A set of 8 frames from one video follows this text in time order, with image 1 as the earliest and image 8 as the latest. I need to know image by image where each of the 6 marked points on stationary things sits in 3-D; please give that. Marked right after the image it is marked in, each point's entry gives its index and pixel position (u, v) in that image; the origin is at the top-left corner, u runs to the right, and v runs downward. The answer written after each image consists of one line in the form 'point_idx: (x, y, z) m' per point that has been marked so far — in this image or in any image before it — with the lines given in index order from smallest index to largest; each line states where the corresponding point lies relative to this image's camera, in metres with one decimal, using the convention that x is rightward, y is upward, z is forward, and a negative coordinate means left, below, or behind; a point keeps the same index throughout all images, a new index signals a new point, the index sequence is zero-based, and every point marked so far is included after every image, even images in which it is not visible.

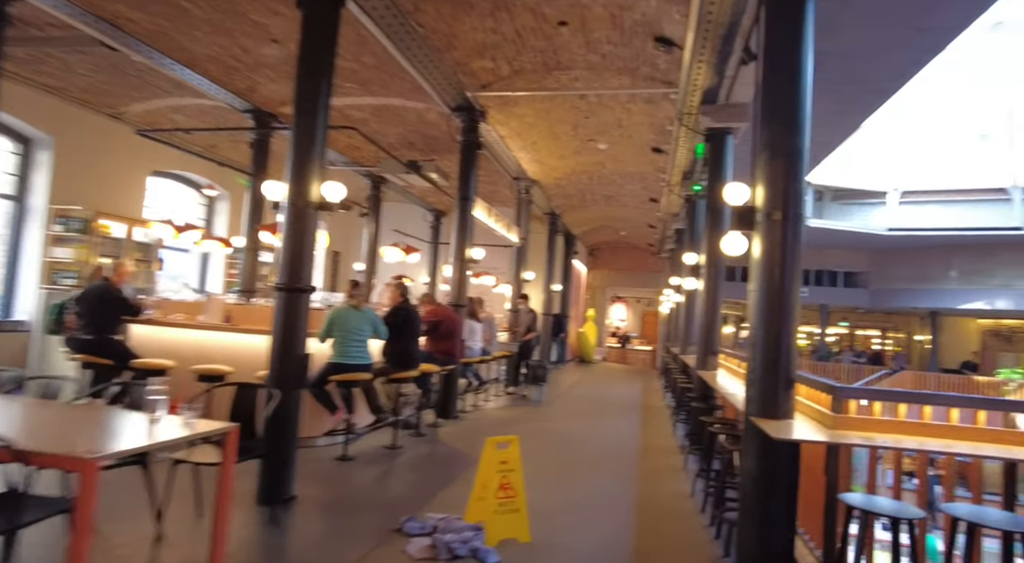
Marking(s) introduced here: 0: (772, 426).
0: (+1.3, -0.7, +3.0) m
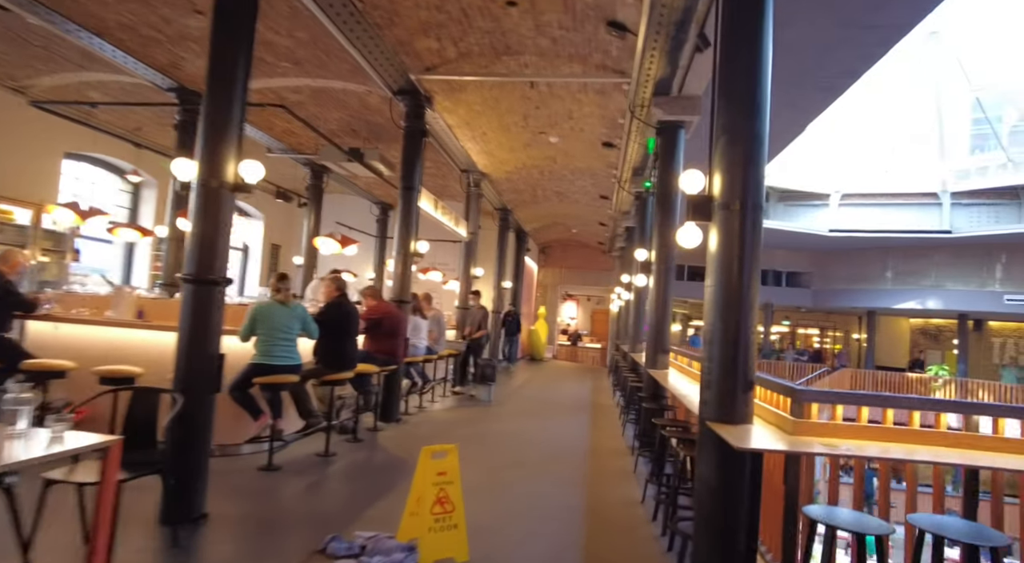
0: (+1.0, -0.7, +2.8) m
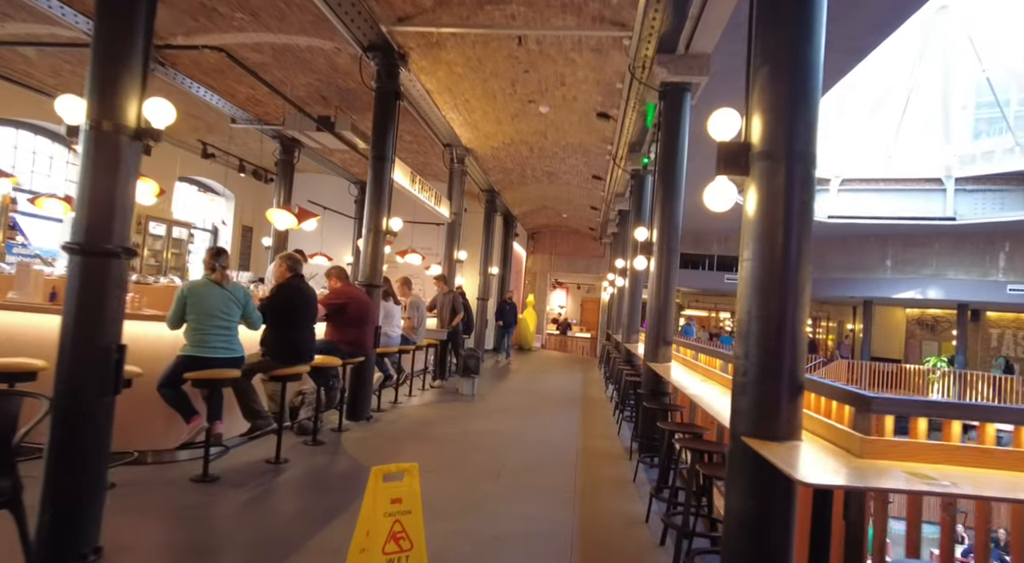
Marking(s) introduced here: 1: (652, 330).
0: (+0.9, -0.6, +2.1) m
1: (+1.3, -0.5, +5.7) m
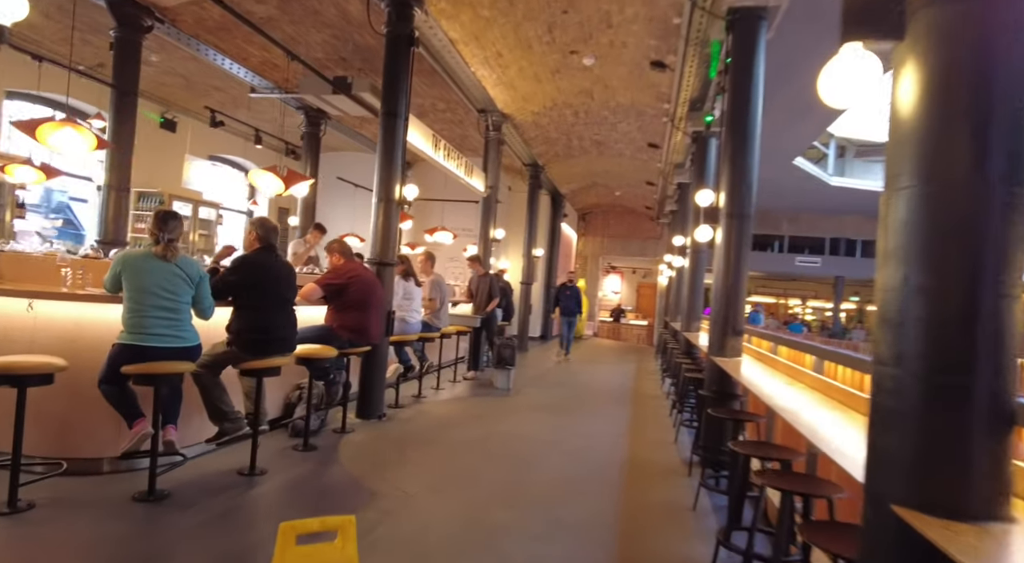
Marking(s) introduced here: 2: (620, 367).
0: (+0.8, -0.5, +1.1) m
1: (+1.6, -0.3, +4.6) m
2: (+1.9, -1.5, +10.8) m
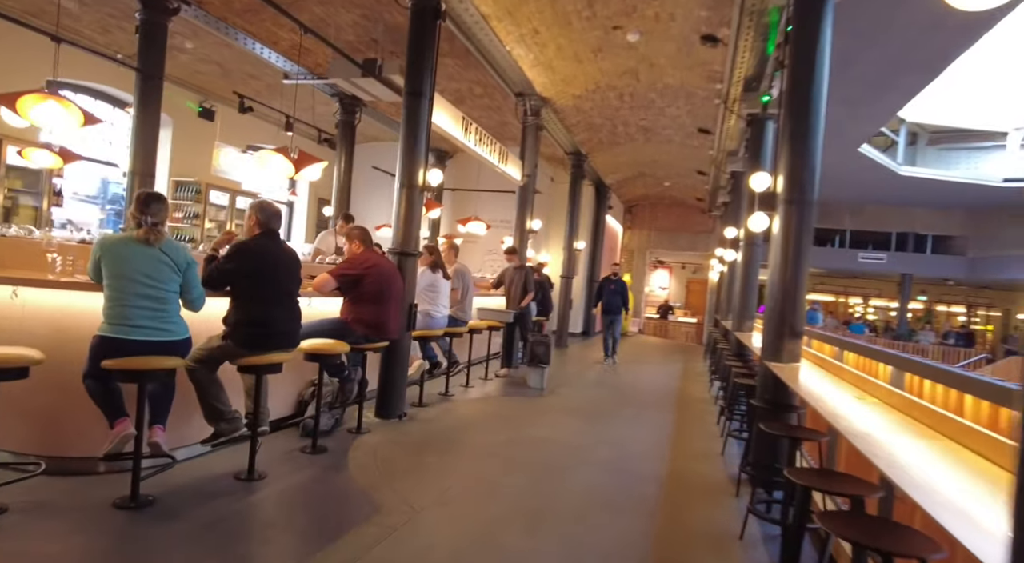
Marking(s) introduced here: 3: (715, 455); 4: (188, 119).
0: (+0.7, -0.5, +0.6) m
1: (+1.8, -0.2, +4.1) m
2: (+2.6, -1.5, +10.2) m
3: (+1.6, -1.4, +4.8) m
4: (-5.0, +2.5, +9.2) m
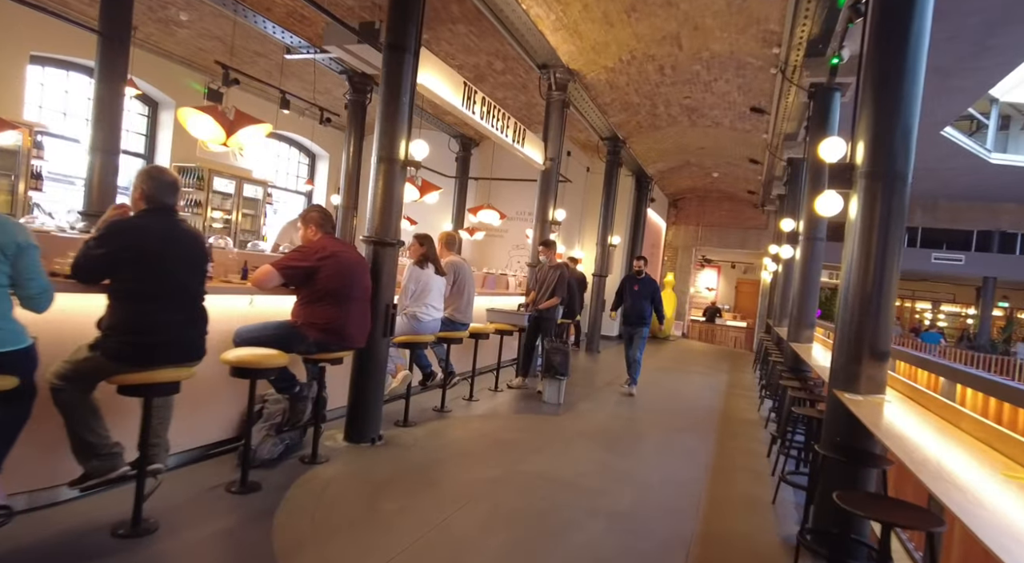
0: (+0.4, -0.5, -0.3) m
1: (+1.7, -0.3, +3.0) m
2: (+3.0, -1.5, +9.1) m
3: (+1.6, -1.4, +3.8) m
4: (-4.6, +2.6, +8.6) m
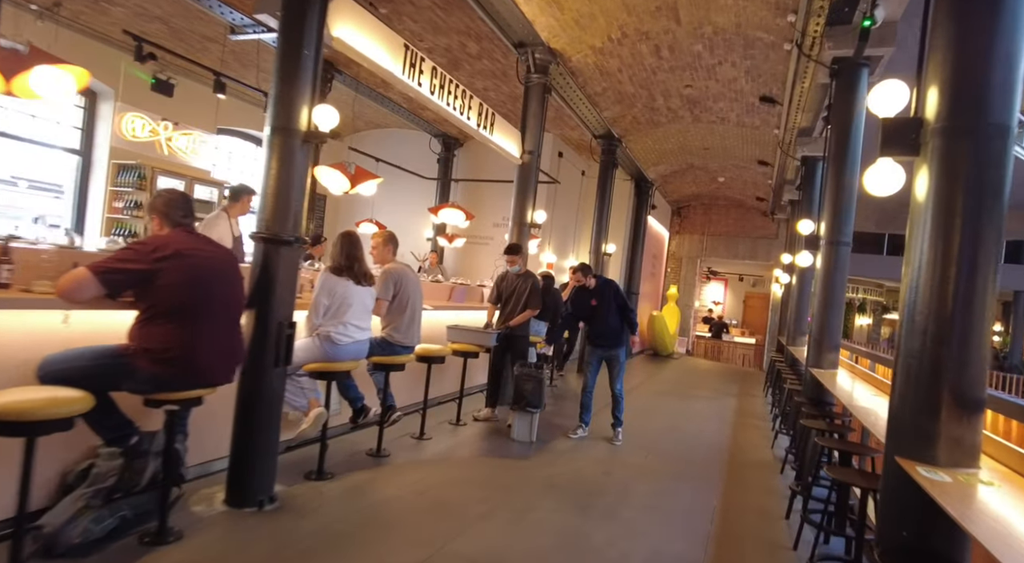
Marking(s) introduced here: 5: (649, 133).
0: (0.0, -0.5, -1.3) m
1: (+1.4, -0.3, +2.0) m
2: (+2.7, -1.6, +8.1) m
3: (+1.3, -1.5, +2.7) m
4: (-4.9, +2.5, +7.8) m
5: (+2.1, +2.2, +9.1) m
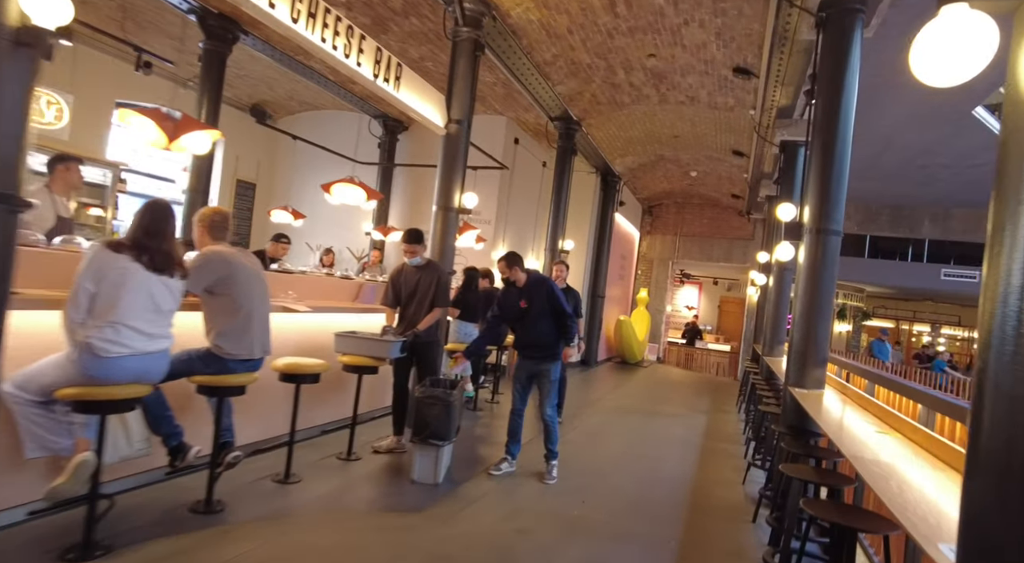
0: (-0.4, -0.4, -2.4) m
1: (+0.8, -0.3, +1.0) m
2: (+2.0, -1.6, +7.1) m
3: (+0.7, -1.4, +1.7) m
4: (-5.5, +2.5, +6.5) m
5: (+1.3, +2.2, +8.2) m
